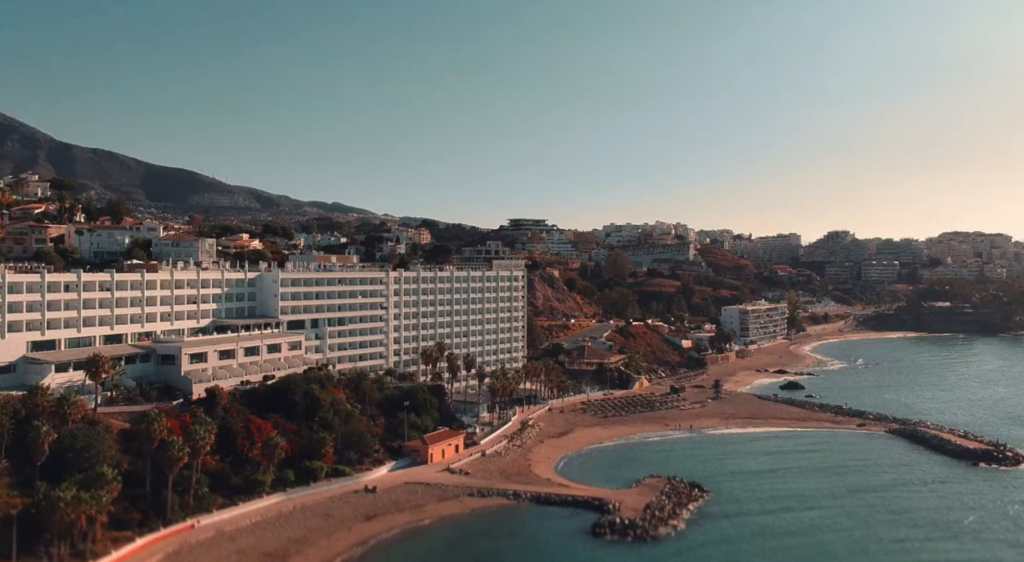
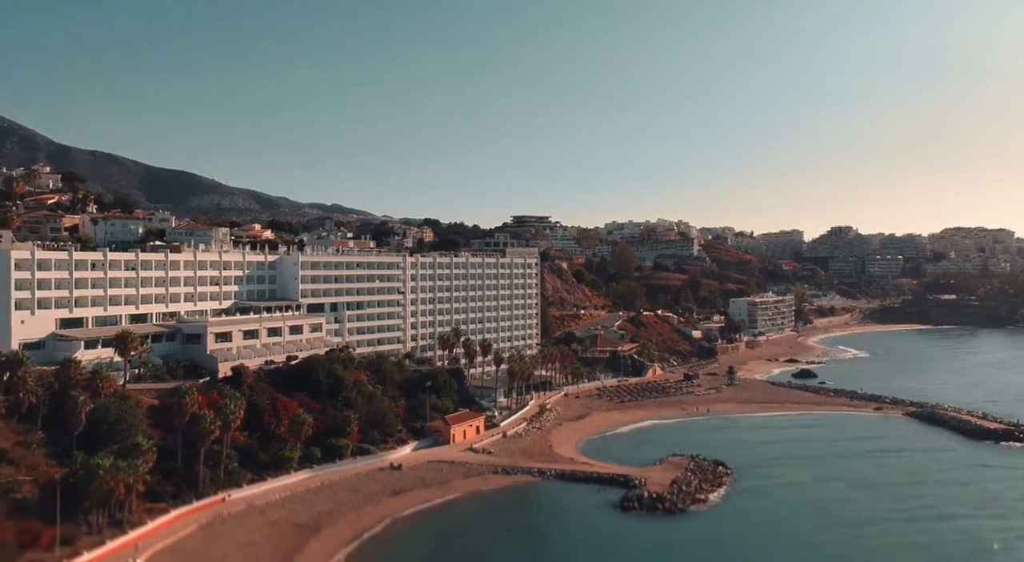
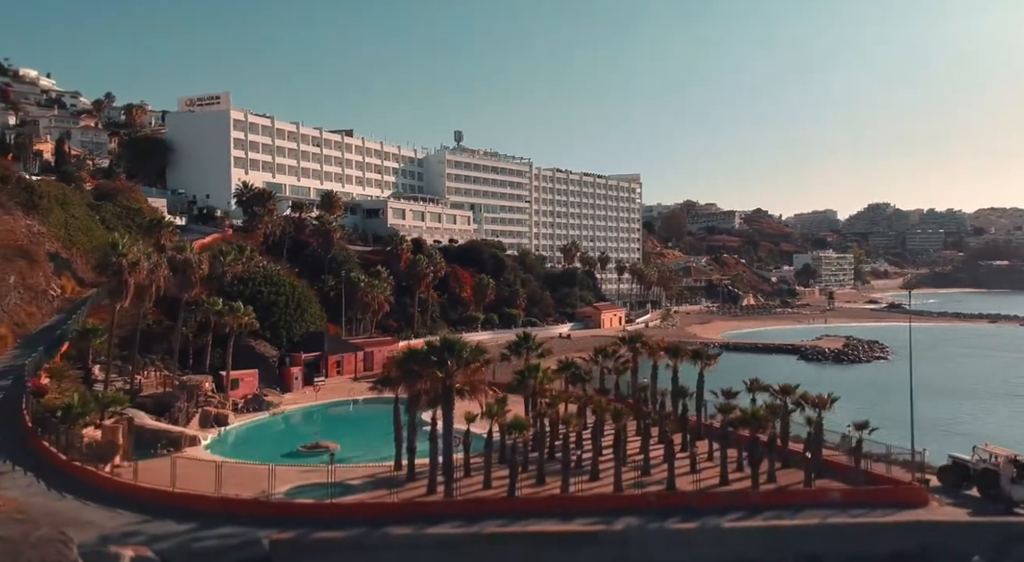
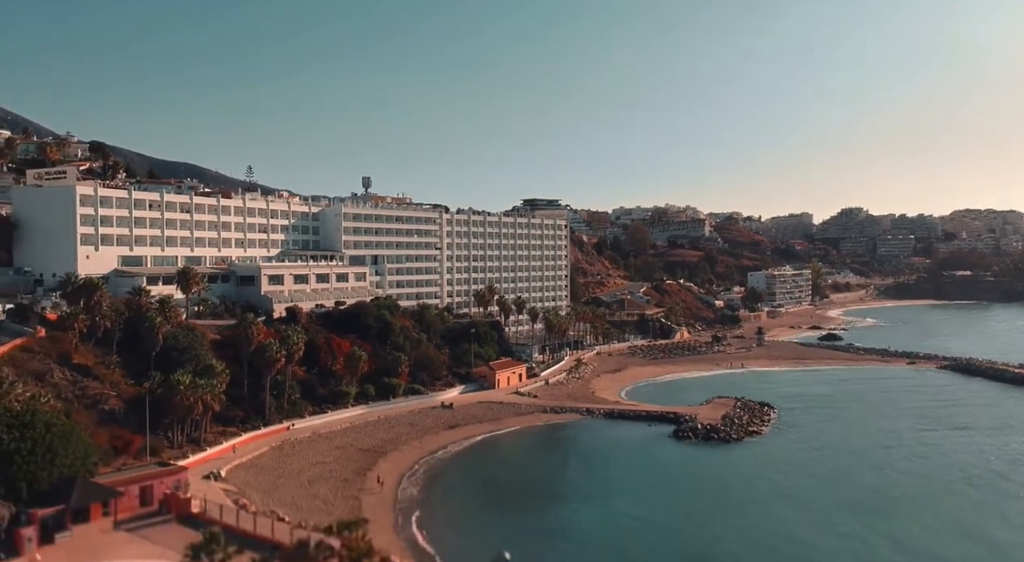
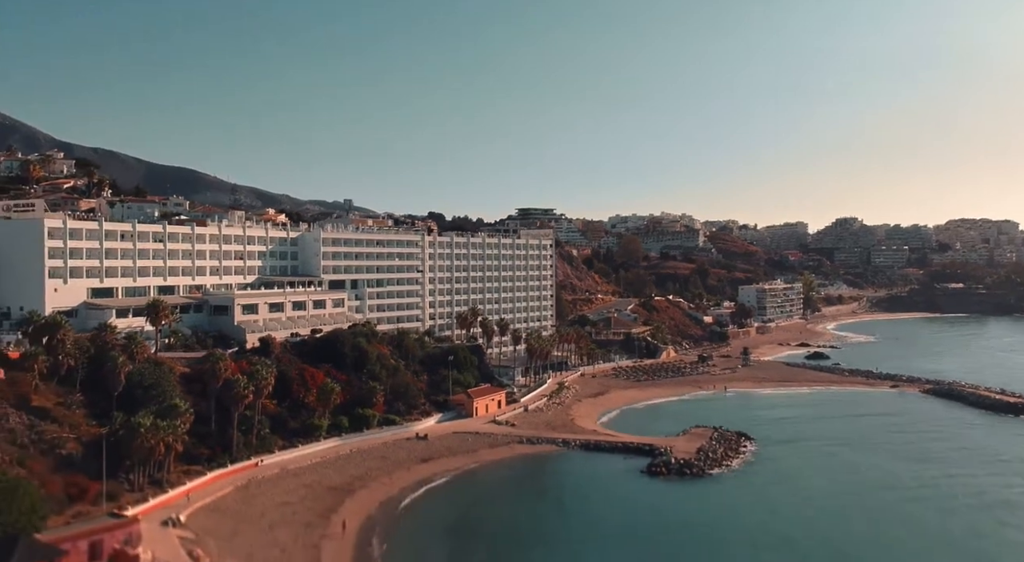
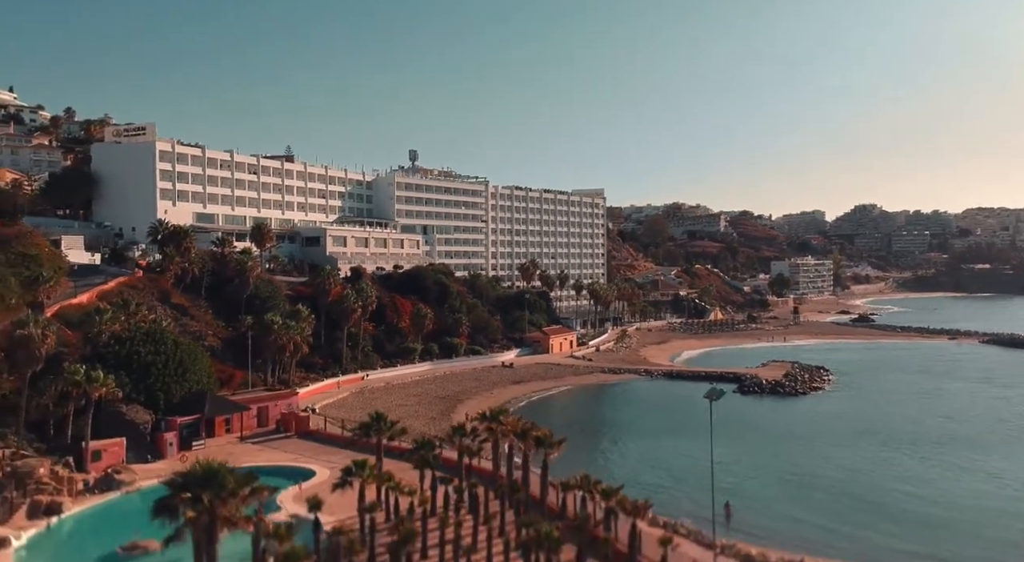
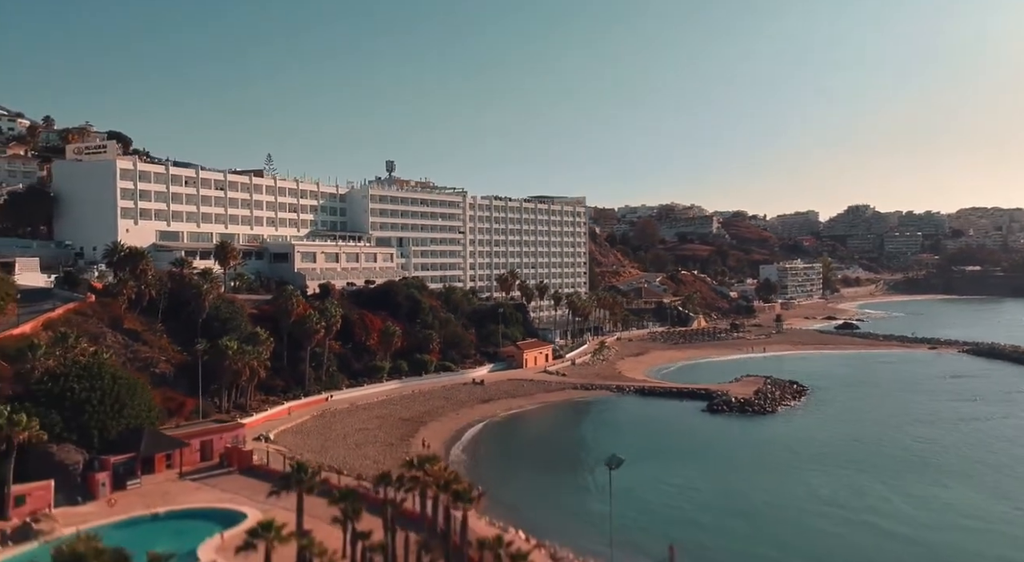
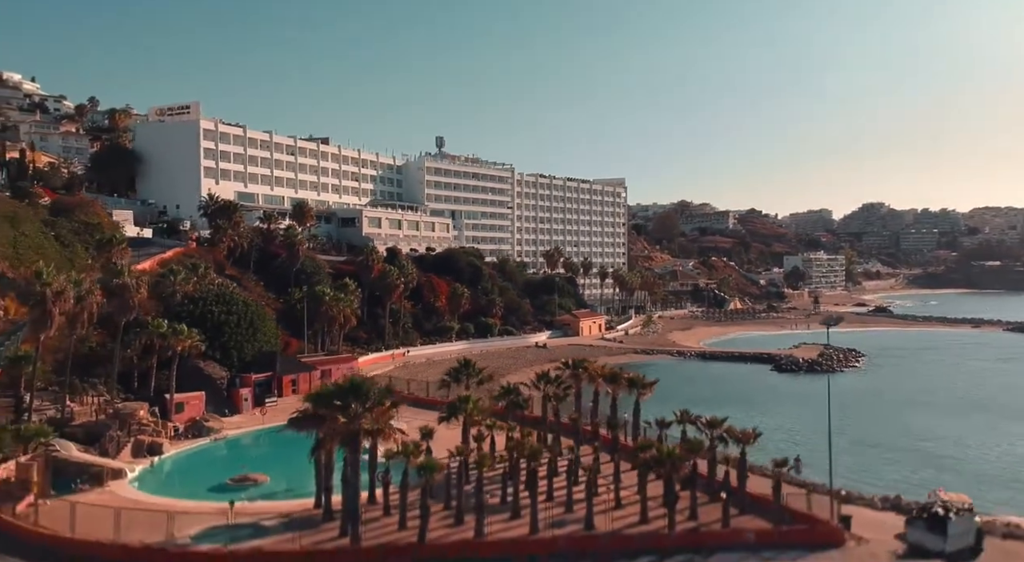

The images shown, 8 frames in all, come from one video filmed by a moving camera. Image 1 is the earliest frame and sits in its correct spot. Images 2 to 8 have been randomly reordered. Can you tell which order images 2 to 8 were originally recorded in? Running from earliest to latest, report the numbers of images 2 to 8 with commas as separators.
2, 5, 4, 7, 6, 8, 3
